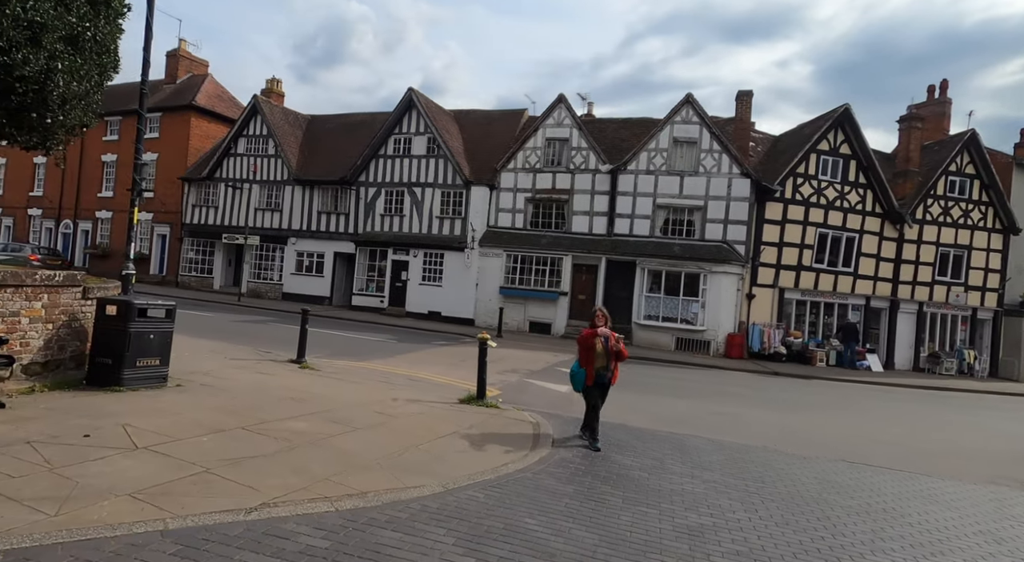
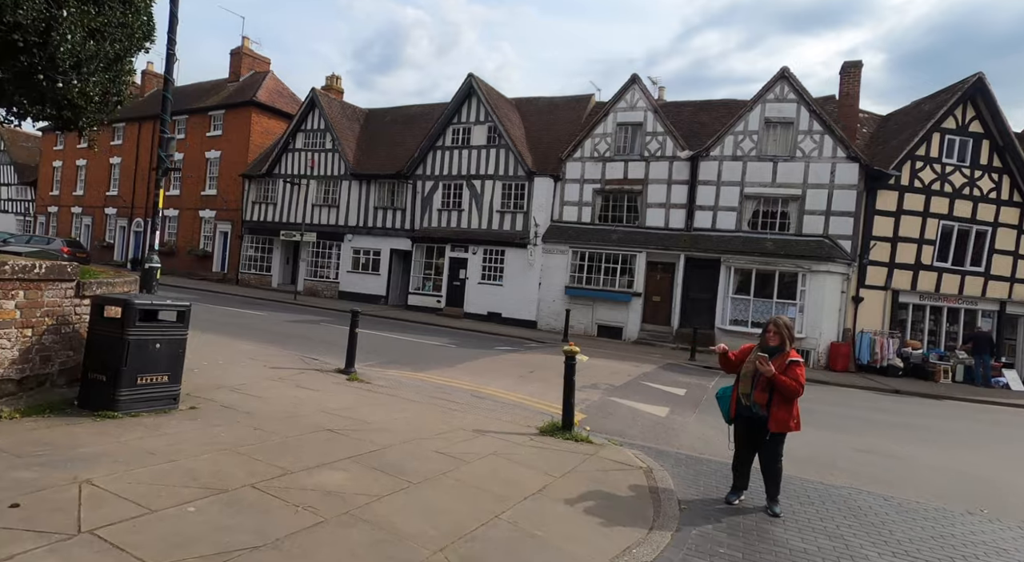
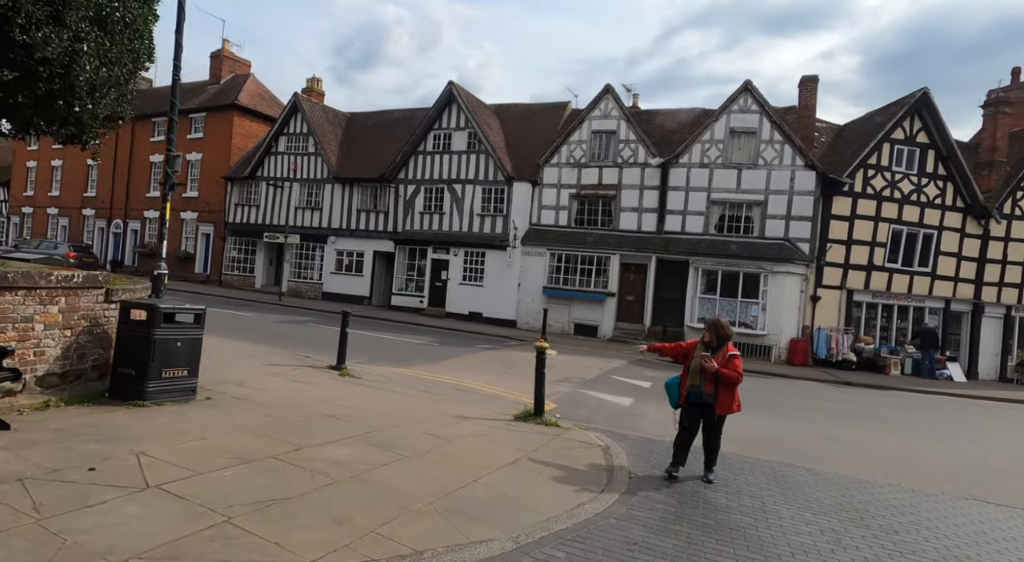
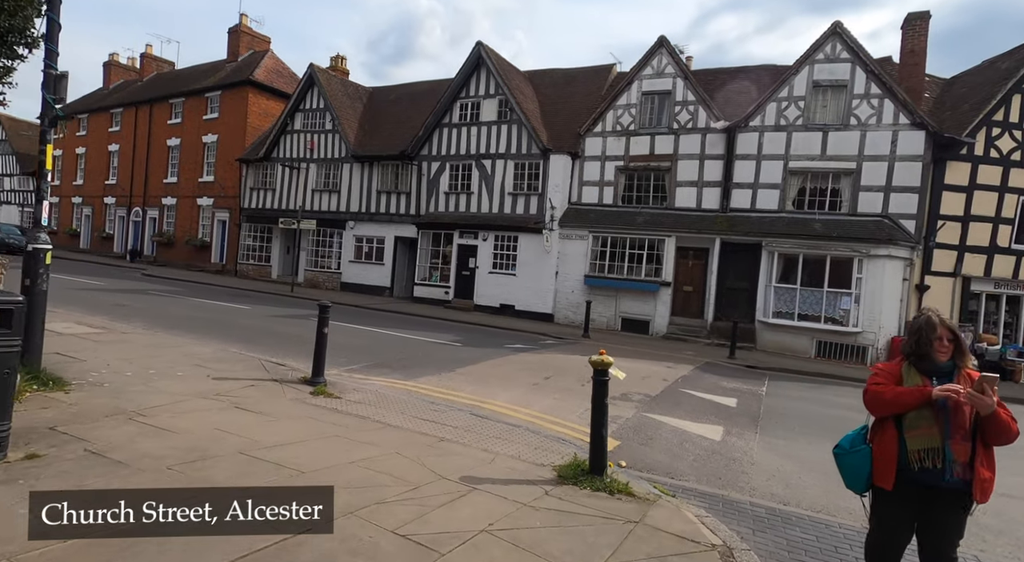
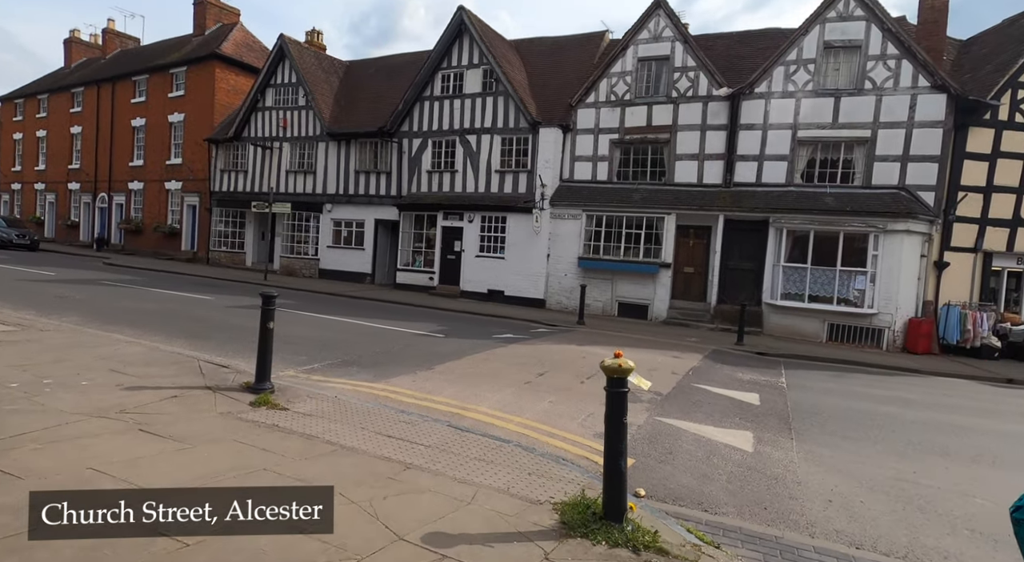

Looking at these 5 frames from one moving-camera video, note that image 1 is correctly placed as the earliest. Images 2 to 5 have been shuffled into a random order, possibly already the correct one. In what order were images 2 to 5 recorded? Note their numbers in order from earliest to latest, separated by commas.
3, 2, 4, 5
